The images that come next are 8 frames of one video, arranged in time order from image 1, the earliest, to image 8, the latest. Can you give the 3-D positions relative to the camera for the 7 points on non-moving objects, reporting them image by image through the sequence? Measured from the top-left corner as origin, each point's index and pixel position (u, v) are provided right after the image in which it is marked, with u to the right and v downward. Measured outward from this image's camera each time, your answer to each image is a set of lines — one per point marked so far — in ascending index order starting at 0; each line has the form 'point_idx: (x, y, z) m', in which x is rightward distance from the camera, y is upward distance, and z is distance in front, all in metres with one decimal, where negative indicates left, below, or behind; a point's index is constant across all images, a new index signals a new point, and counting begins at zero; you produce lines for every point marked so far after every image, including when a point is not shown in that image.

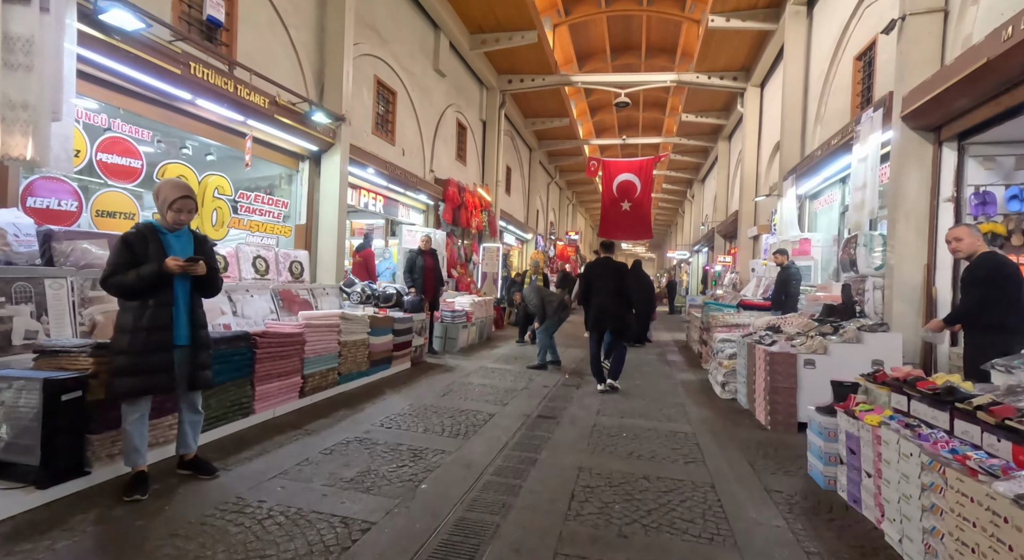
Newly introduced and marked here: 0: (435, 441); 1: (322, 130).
0: (-0.5, -1.1, +3.7) m
1: (-2.2, +1.7, +6.4) m
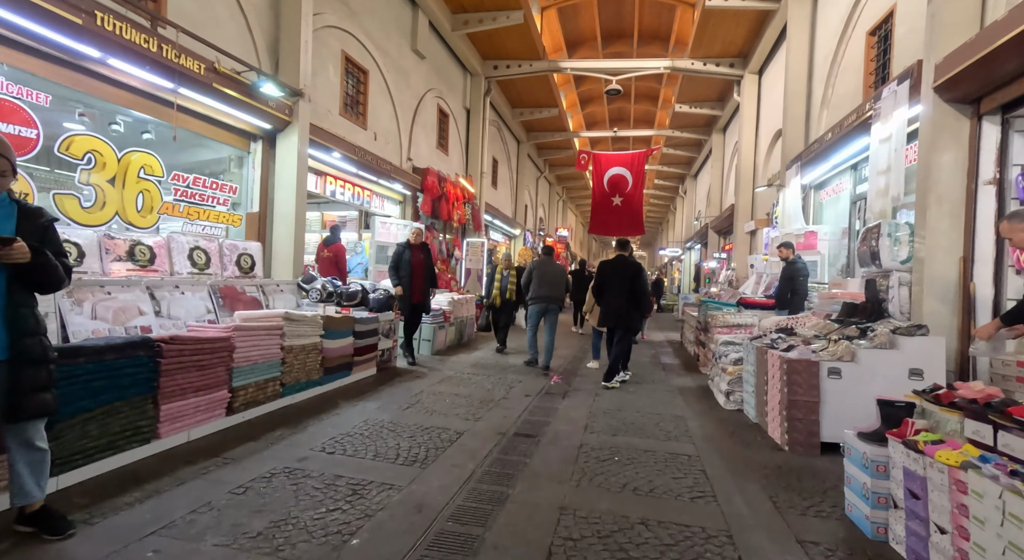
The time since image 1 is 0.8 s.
0: (-0.7, -1.0, +3.0) m
1: (-2.4, +1.8, +5.7) m
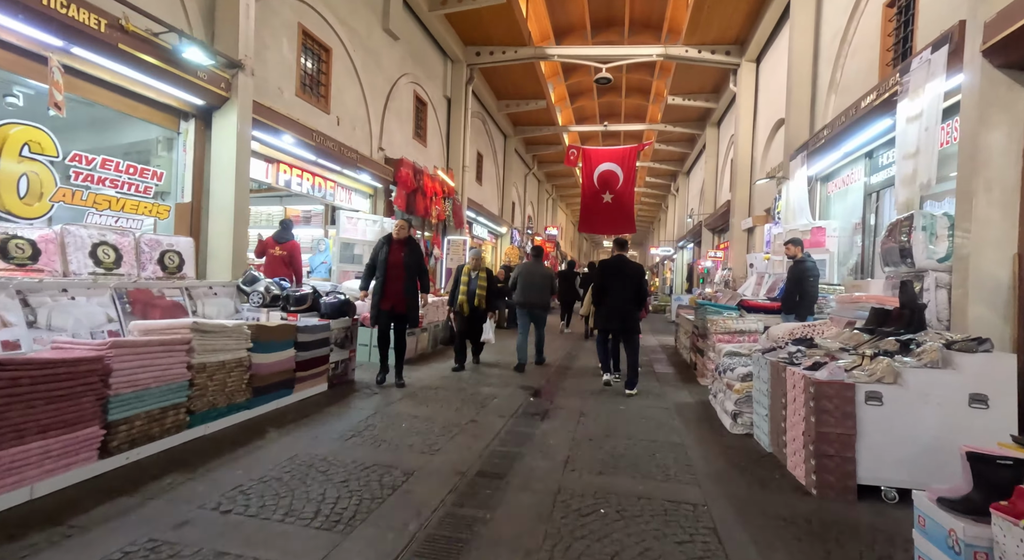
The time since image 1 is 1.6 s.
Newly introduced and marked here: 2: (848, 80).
0: (-0.9, -1.1, +2.2) m
1: (-2.7, +1.8, +4.9) m
2: (+4.3, +2.6, +7.1) m
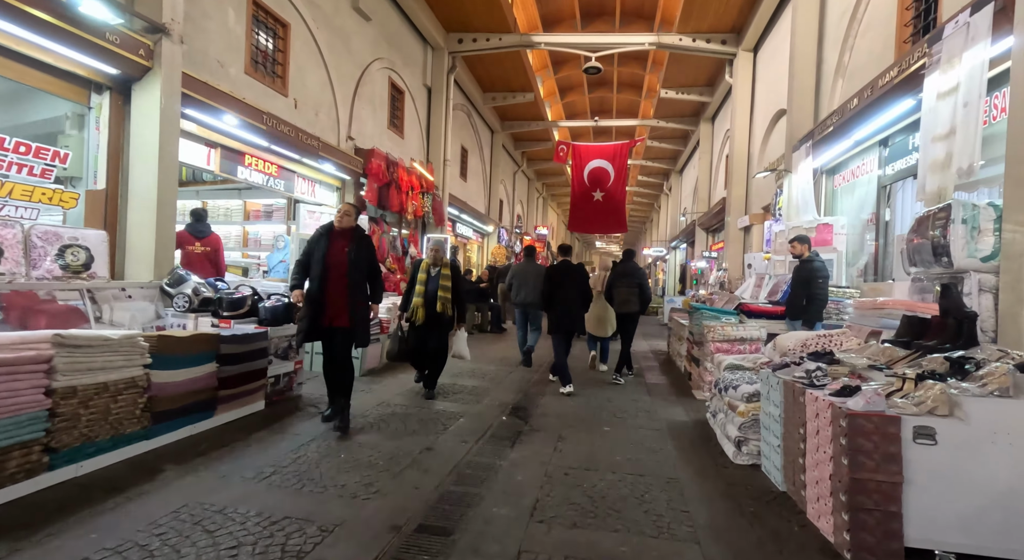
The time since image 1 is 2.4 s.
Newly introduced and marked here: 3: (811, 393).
0: (-1.1, -1.1, +1.5) m
1: (-2.9, +1.8, +4.1) m
2: (+4.0, +2.5, +6.5) m
3: (+1.5, -0.6, +2.8) m
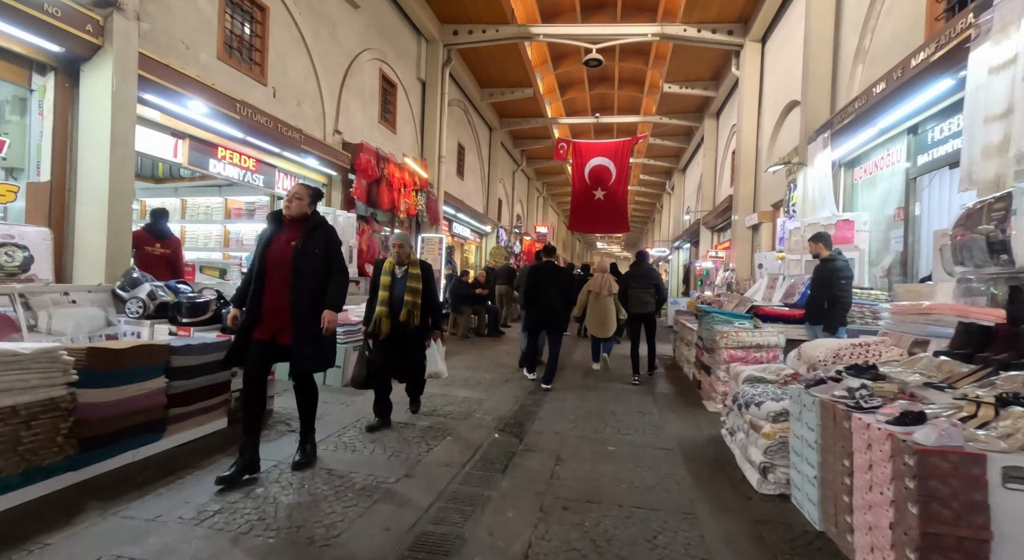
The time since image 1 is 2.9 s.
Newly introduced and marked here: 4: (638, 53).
0: (-1.2, -1.1, +1.0) m
1: (-3.0, +1.8, +3.7) m
2: (+4.0, +2.5, +6.0) m
3: (+1.5, -0.6, +2.3) m
4: (+3.5, +6.3, +15.5) m
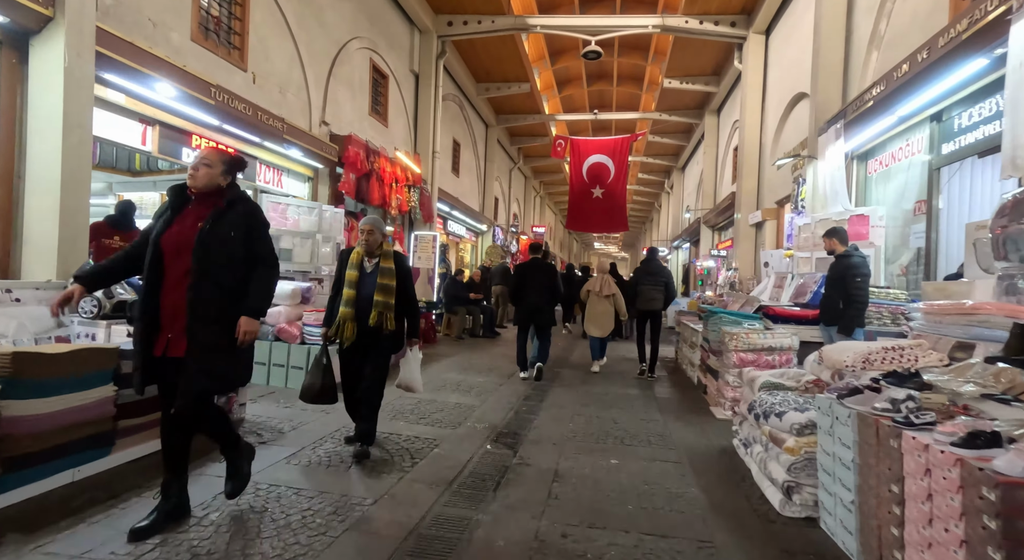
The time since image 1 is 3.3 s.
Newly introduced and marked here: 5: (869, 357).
0: (-1.2, -1.1, +0.7) m
1: (-3.0, +1.8, +3.3) m
2: (+3.9, +2.5, +5.7) m
3: (+1.4, -0.6, +2.0) m
4: (+3.4, +6.3, +15.2) m
5: (+2.0, -0.4, +3.0) m
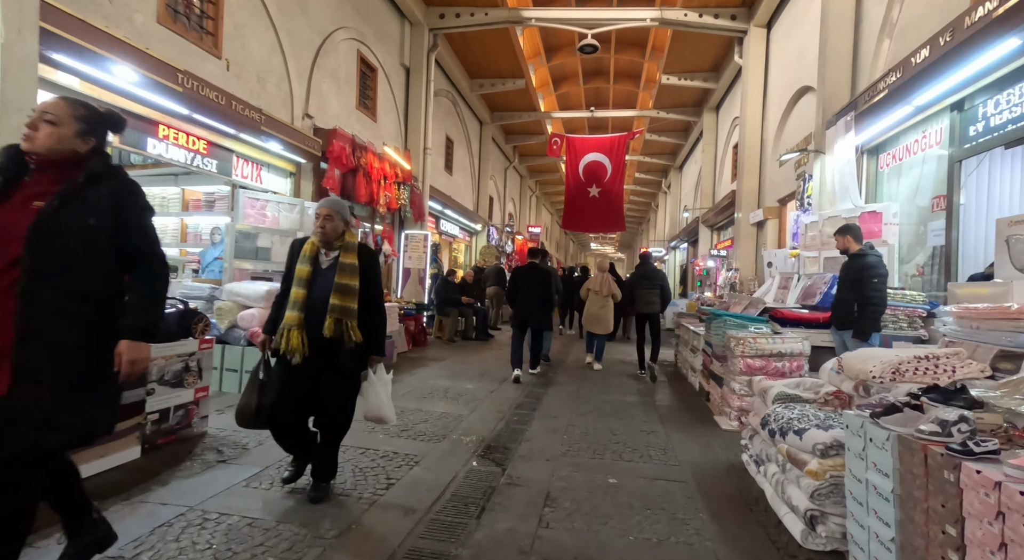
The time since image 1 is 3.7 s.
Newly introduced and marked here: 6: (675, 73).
0: (-1.3, -1.0, +0.3) m
1: (-3.1, +1.8, +2.9) m
2: (+3.8, +2.5, +5.3) m
3: (+1.4, -0.6, +1.6) m
4: (+3.3, +6.3, +14.8) m
5: (+1.9, -0.4, +2.7) m
6: (+4.1, +5.2, +13.9) m
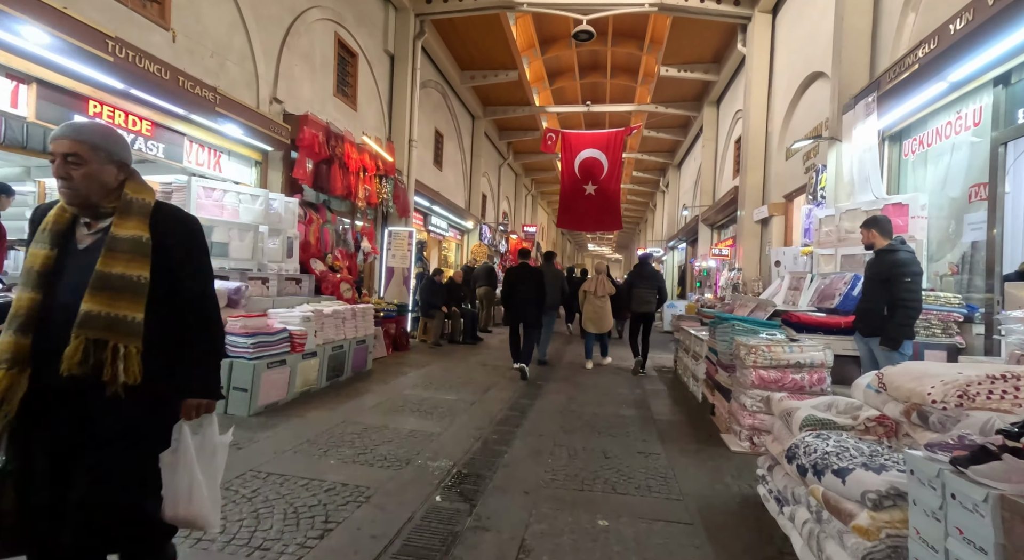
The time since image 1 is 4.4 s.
0: (-1.4, -1.0, -0.3) m
1: (-3.2, +1.8, +2.3) m
2: (+3.7, +2.5, +4.8) m
3: (+1.2, -0.5, +1.0) m
4: (+3.1, +6.3, +14.3) m
5: (+1.7, -0.4, +2.1) m
6: (+3.9, +5.1, +13.3) m
